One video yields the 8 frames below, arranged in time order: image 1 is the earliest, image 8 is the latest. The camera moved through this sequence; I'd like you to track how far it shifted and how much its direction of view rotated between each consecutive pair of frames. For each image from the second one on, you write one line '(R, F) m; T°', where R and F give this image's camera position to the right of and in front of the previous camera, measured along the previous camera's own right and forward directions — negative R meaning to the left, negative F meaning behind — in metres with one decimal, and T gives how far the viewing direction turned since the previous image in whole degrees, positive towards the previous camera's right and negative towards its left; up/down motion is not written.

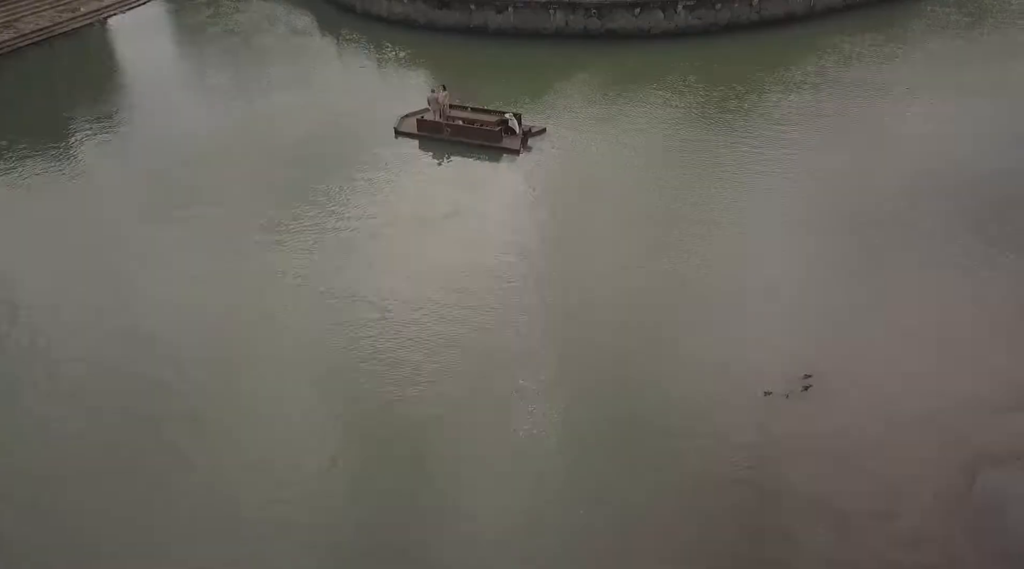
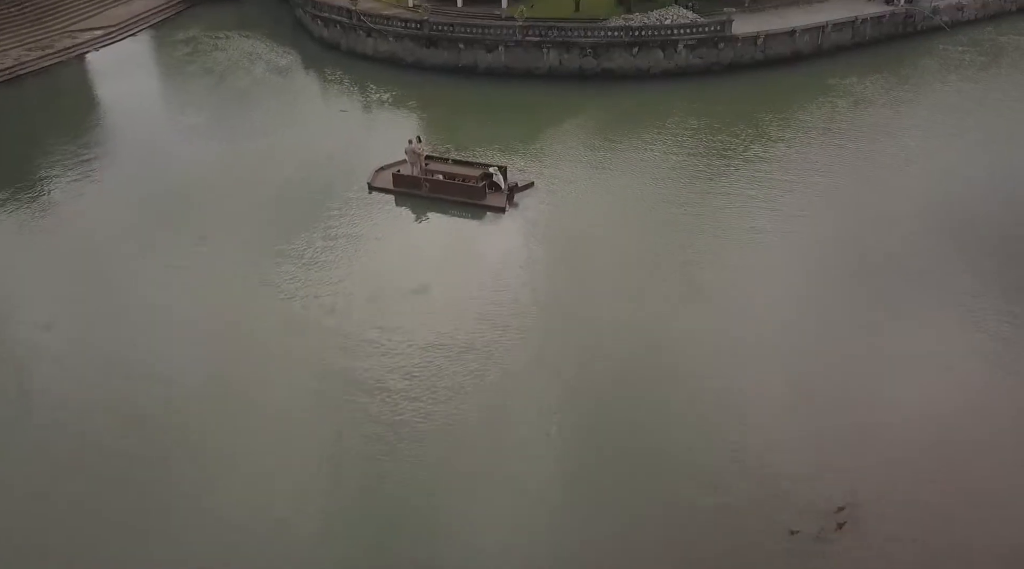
(+0.4, +2.2) m; 0°
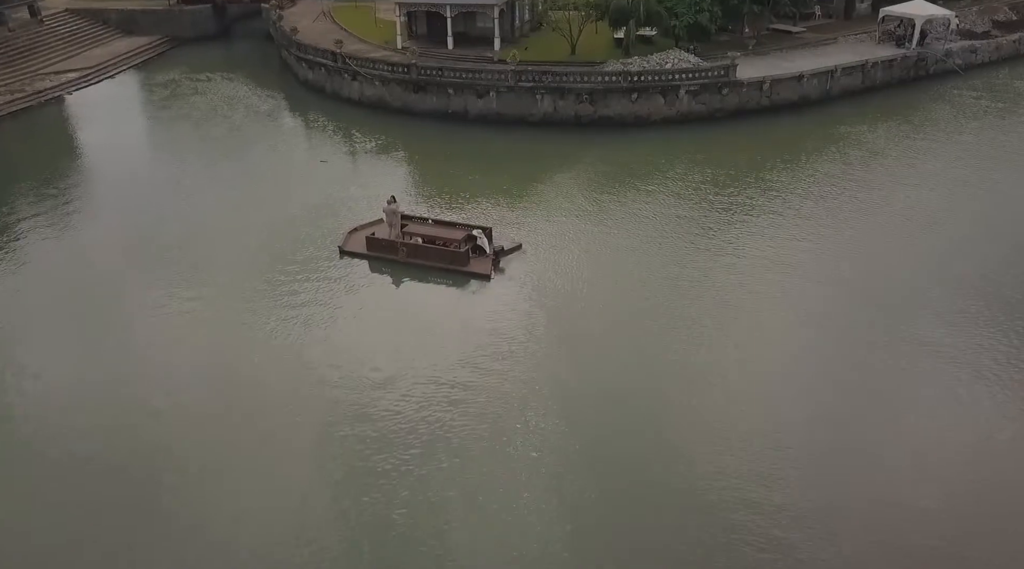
(+0.4, +2.1) m; 0°
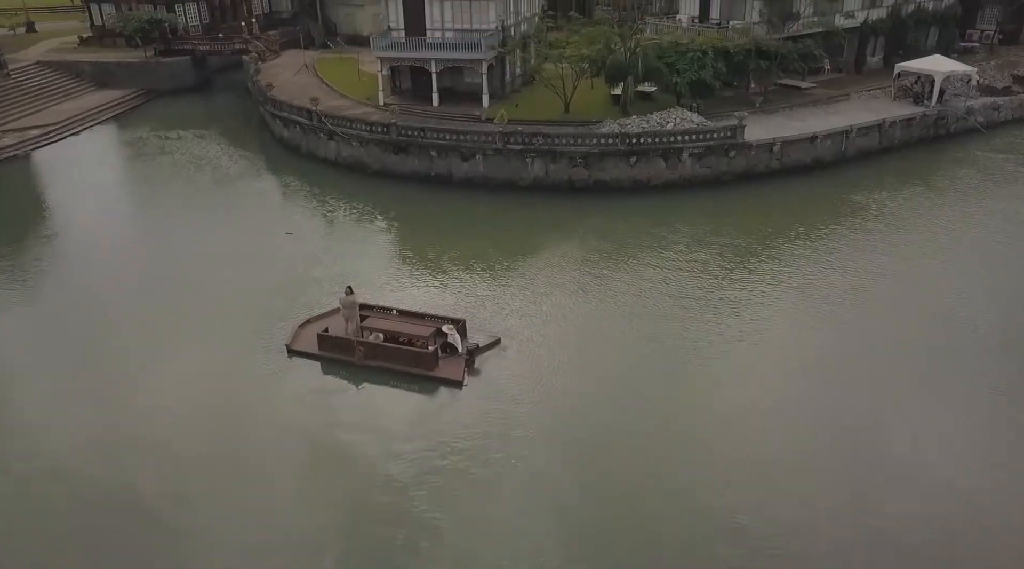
(+0.5, +2.9) m; 0°
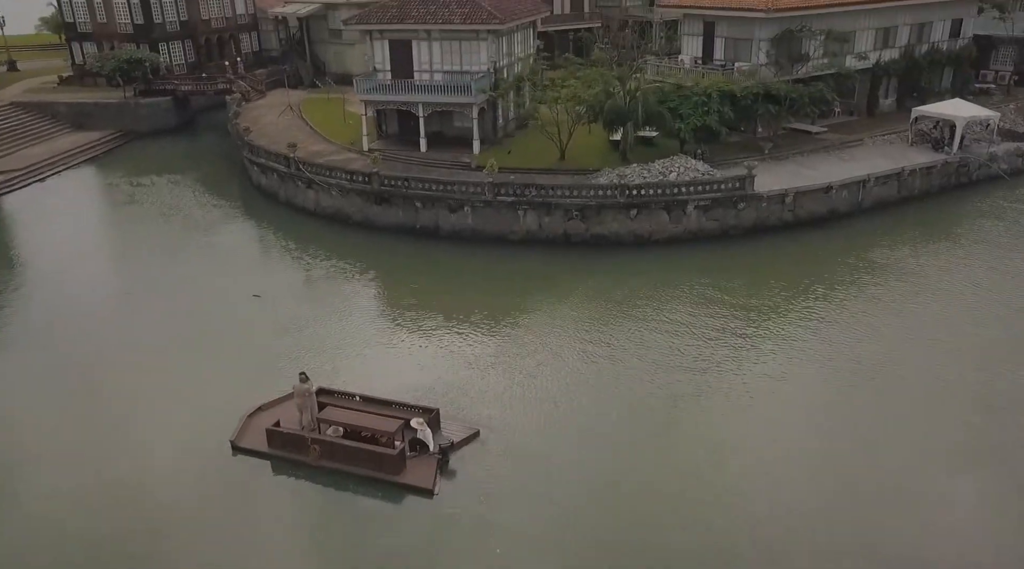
(+0.3, +2.3) m; 0°
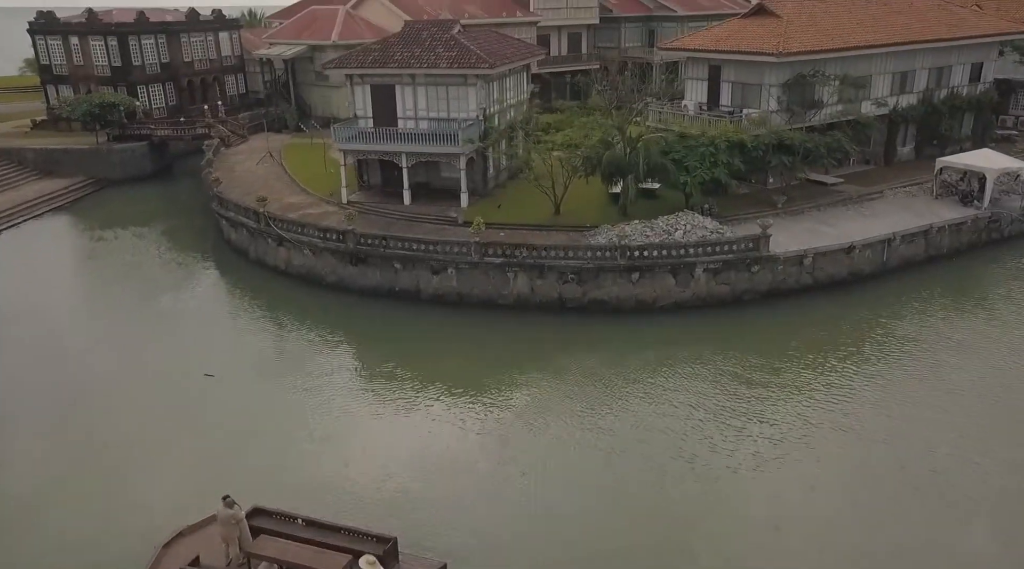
(+0.3, +2.7) m; 0°
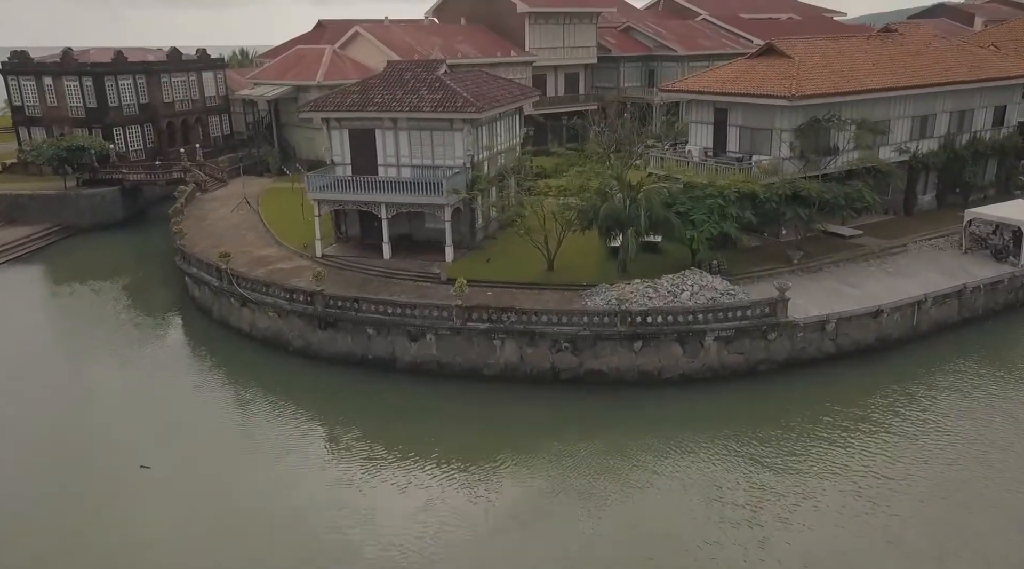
(+0.4, +2.6) m; 0°
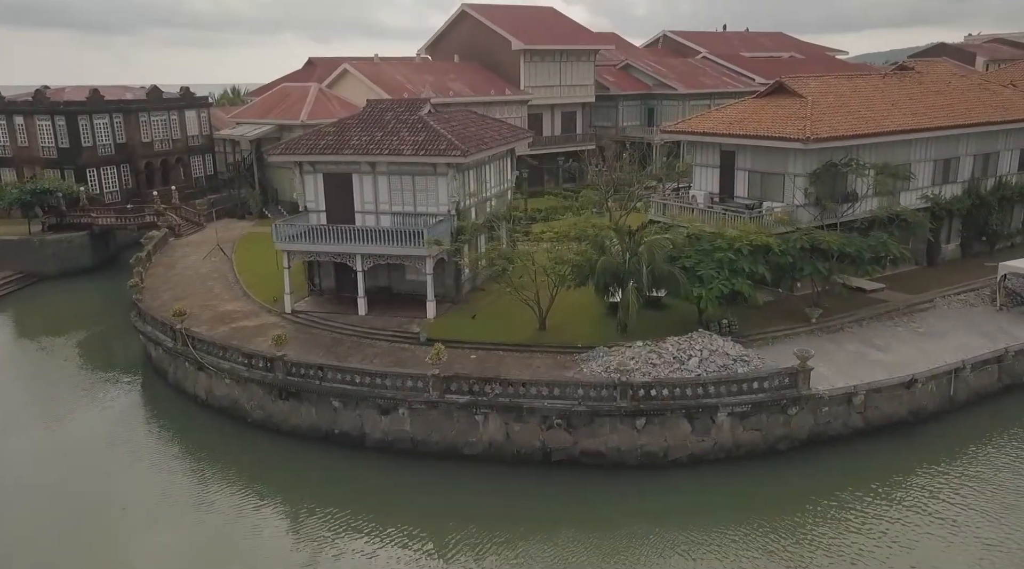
(+0.4, +2.5) m; 0°
